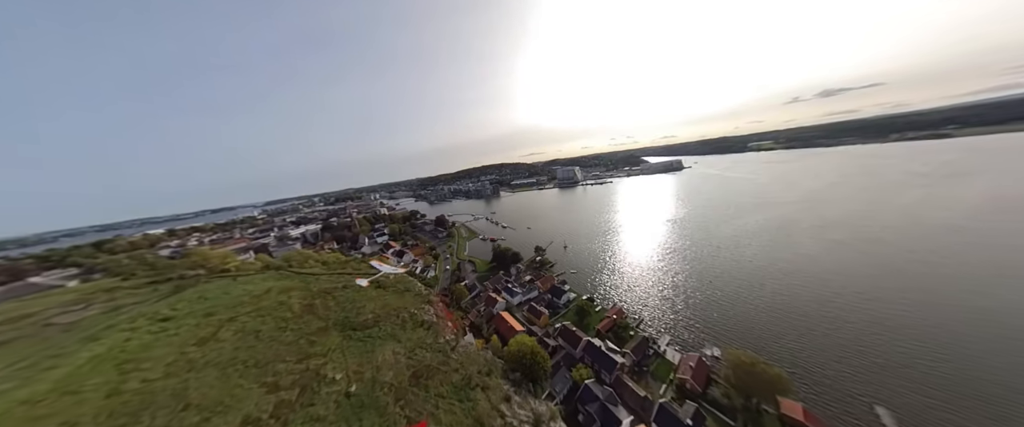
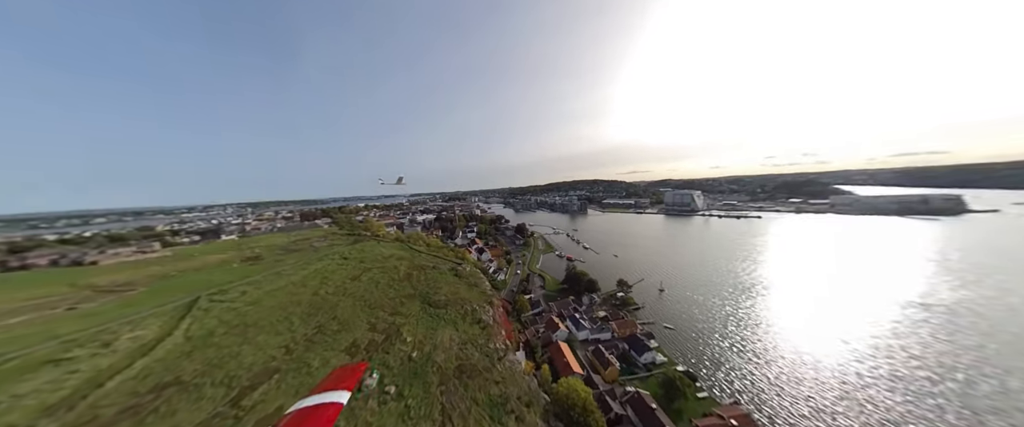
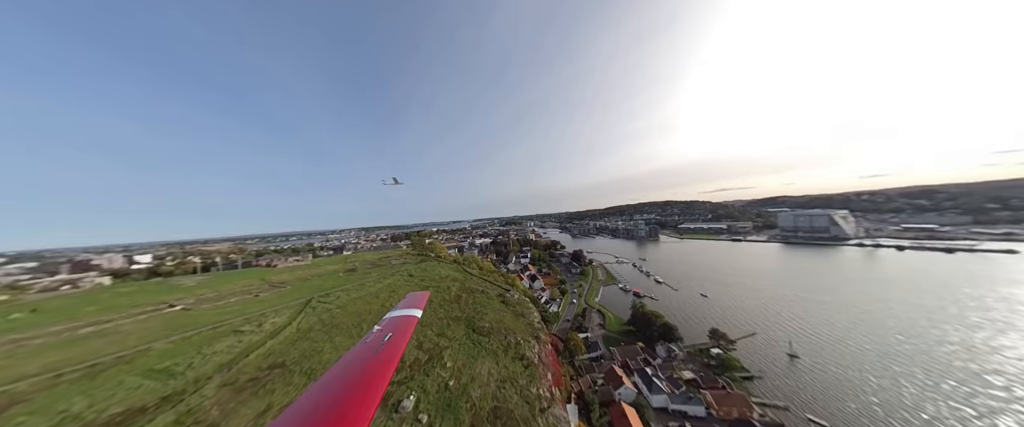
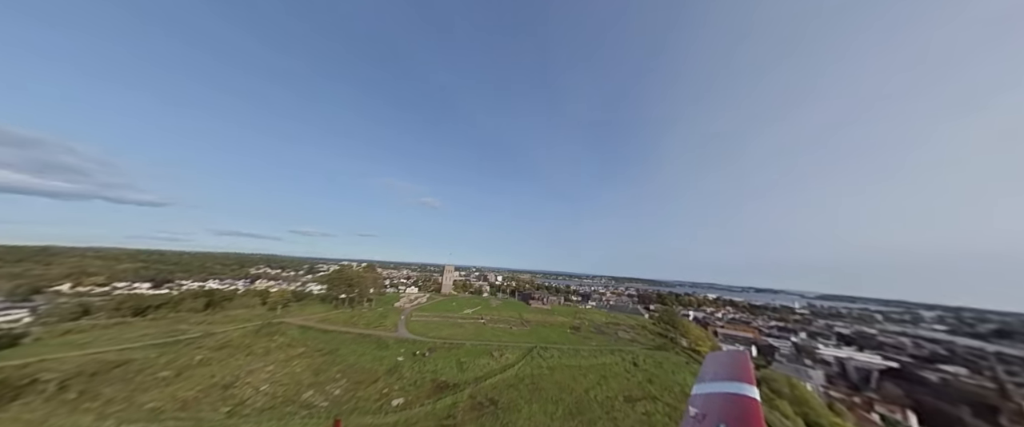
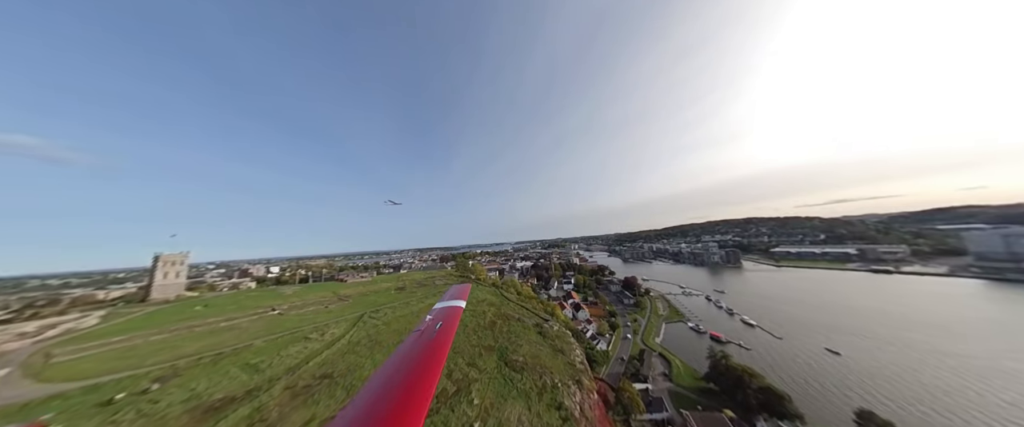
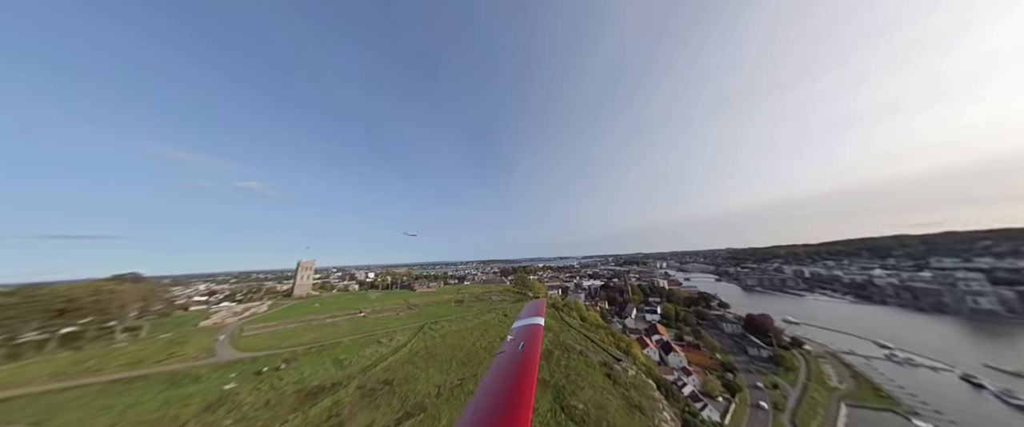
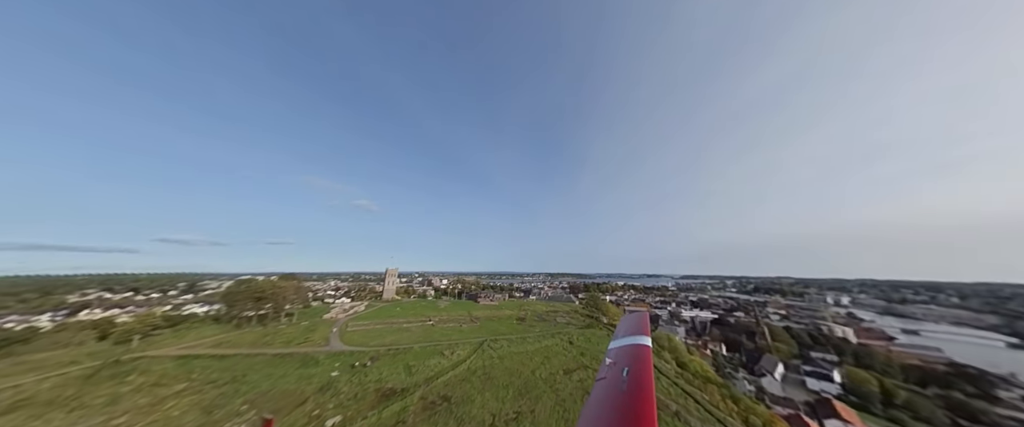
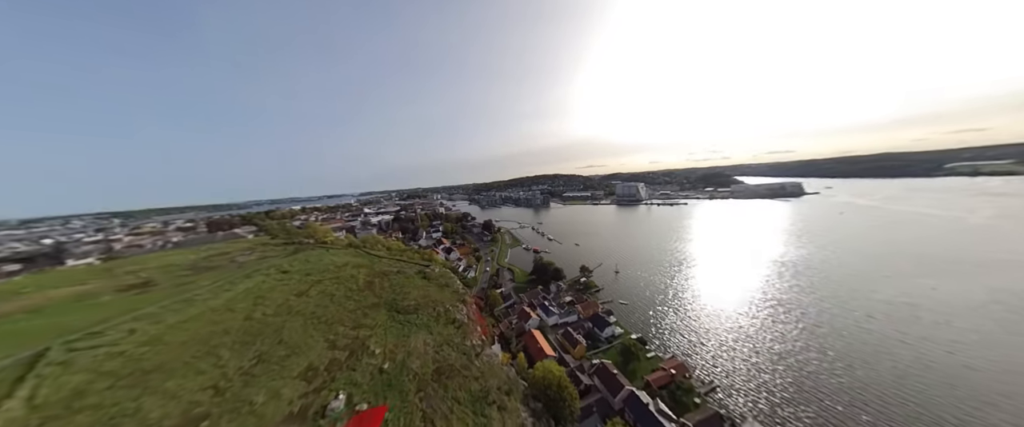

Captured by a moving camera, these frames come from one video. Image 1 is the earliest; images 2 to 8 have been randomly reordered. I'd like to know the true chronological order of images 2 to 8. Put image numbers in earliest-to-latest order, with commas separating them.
8, 2, 3, 5, 6, 7, 4
